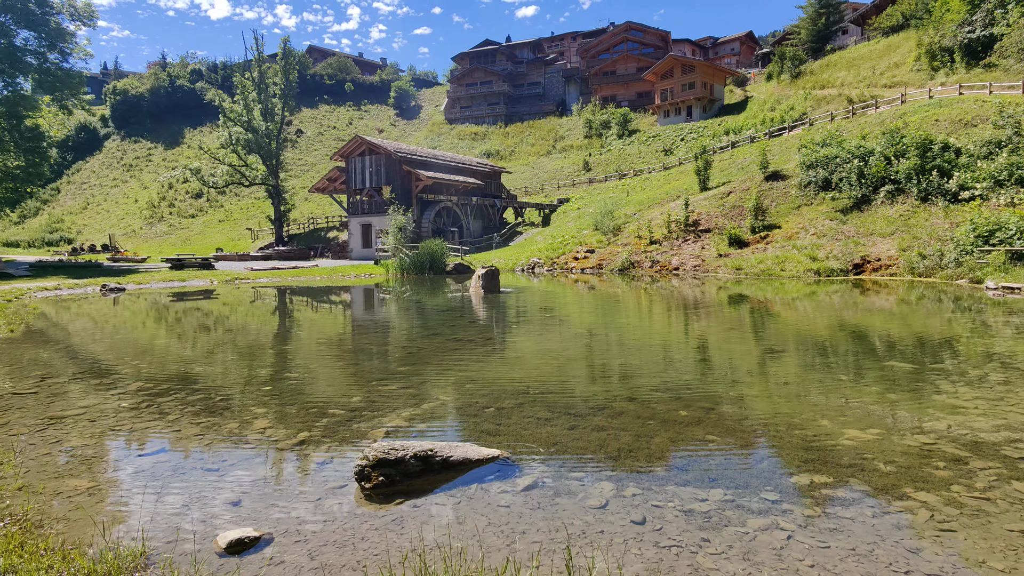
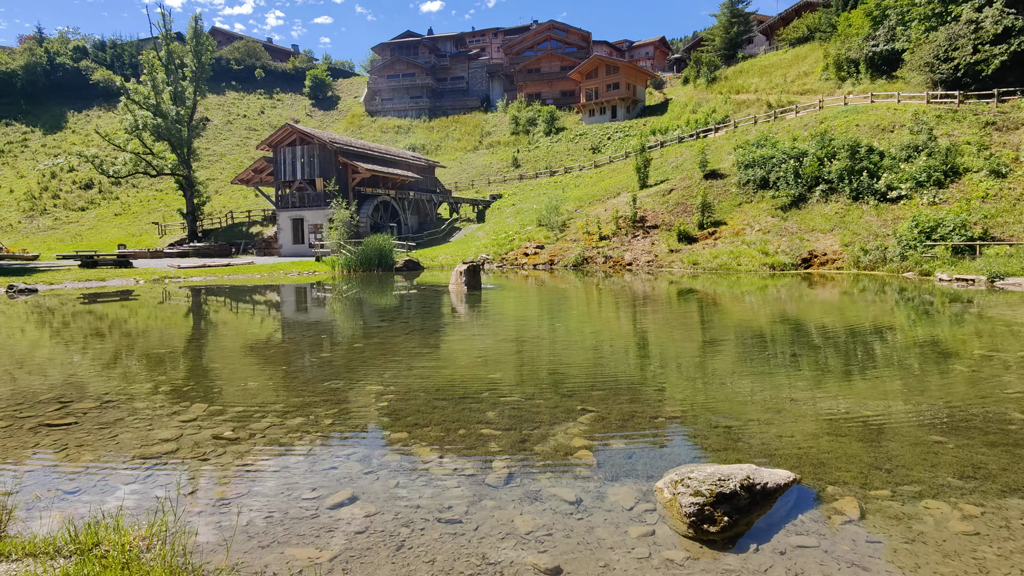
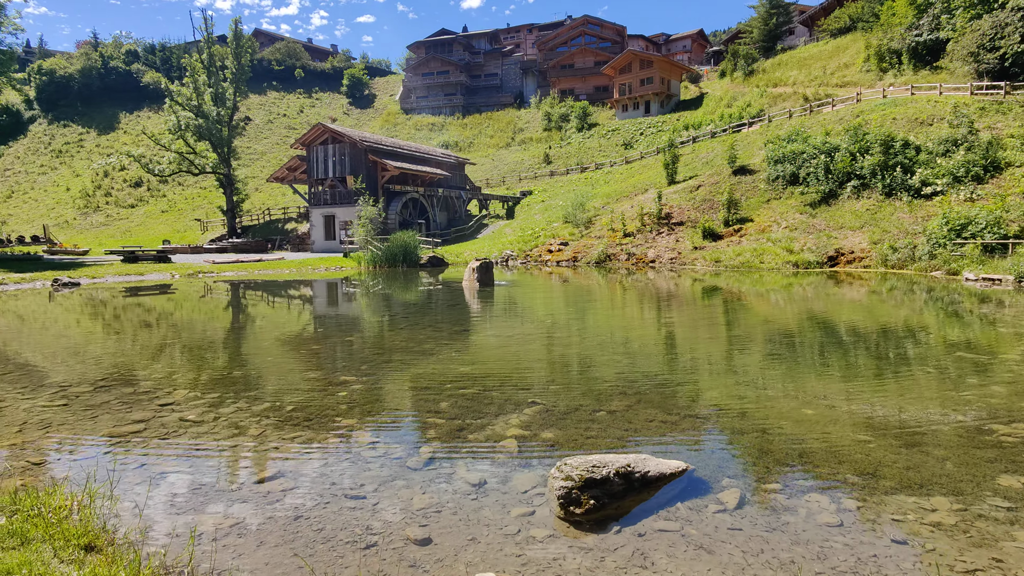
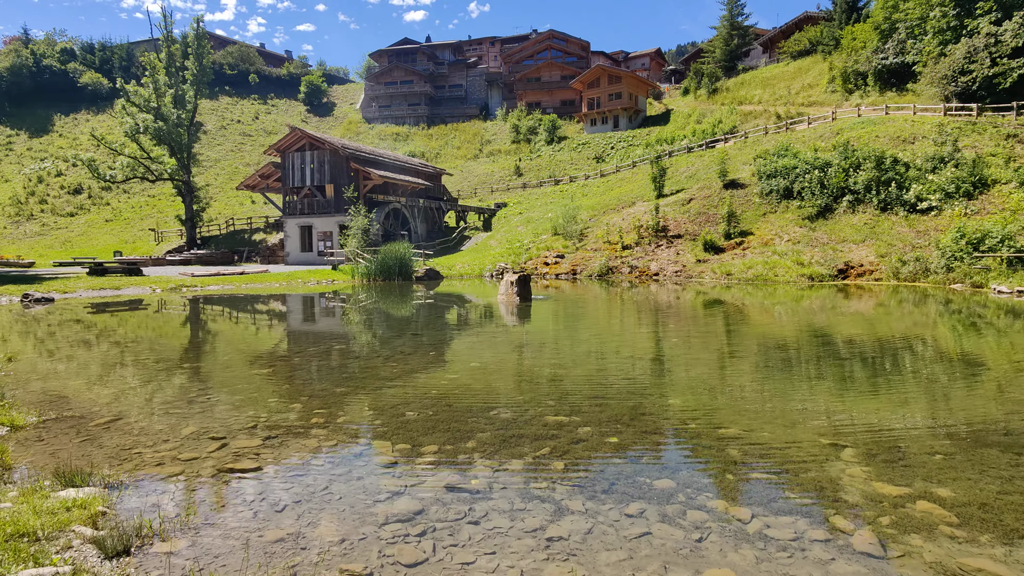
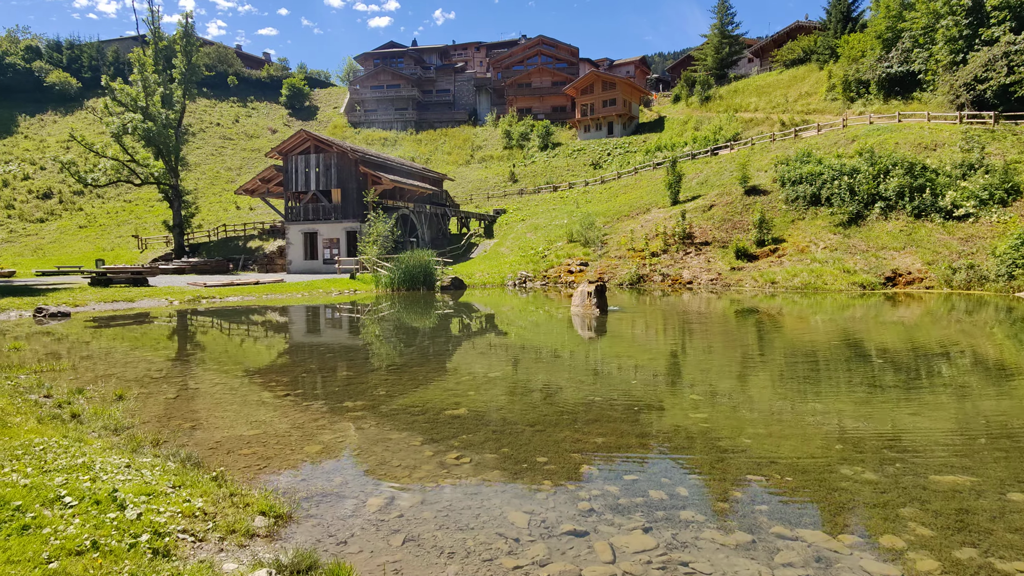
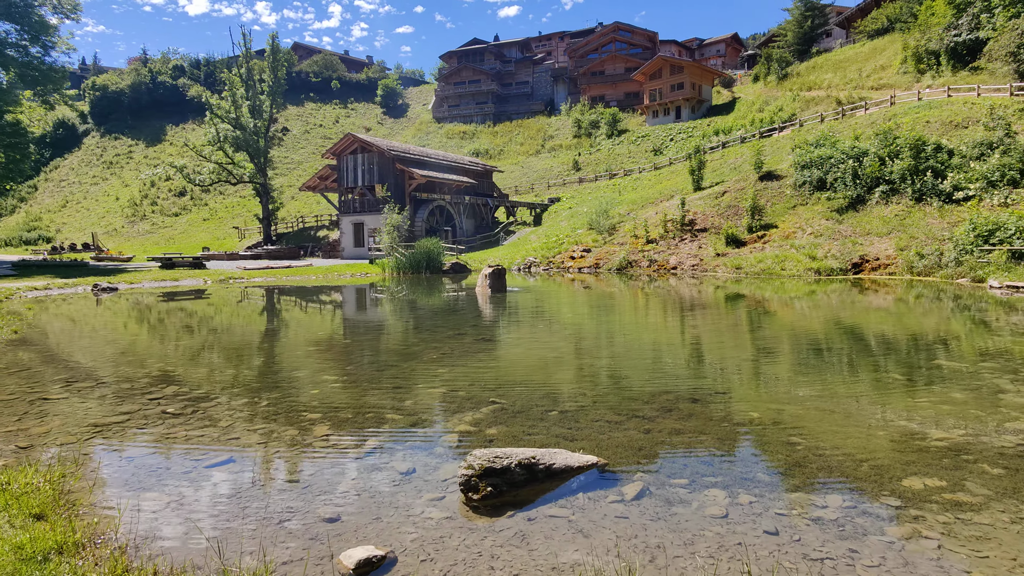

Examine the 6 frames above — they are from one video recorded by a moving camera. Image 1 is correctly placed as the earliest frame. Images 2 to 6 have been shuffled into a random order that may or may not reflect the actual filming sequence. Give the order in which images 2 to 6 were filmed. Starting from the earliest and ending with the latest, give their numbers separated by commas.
6, 3, 2, 4, 5
